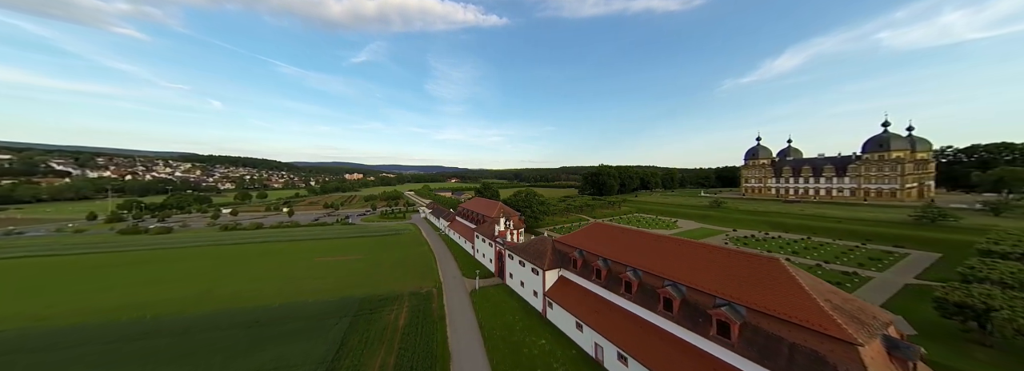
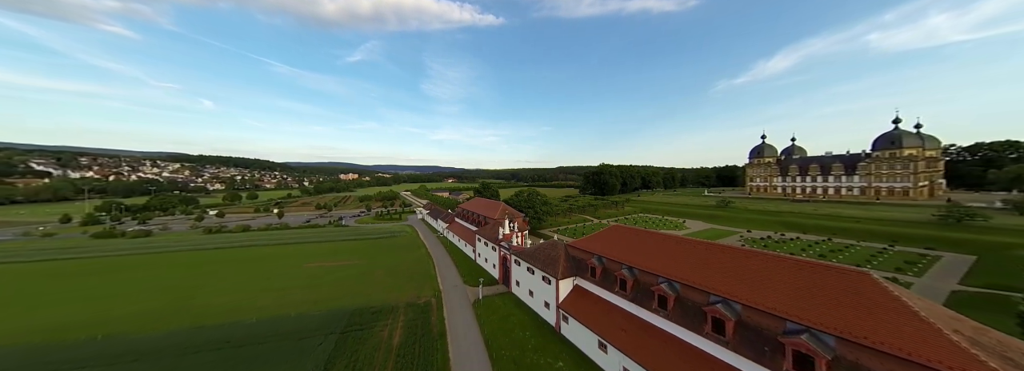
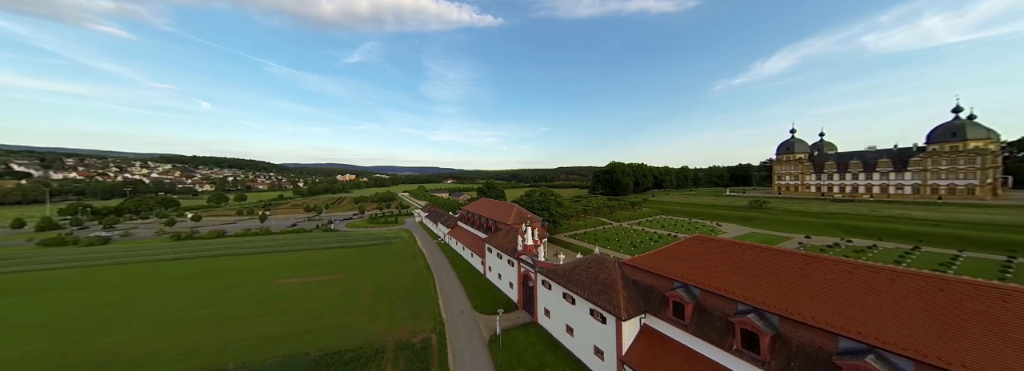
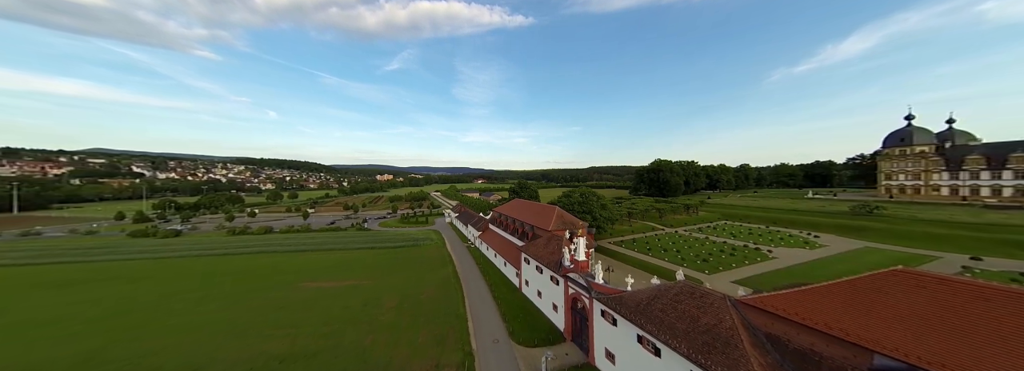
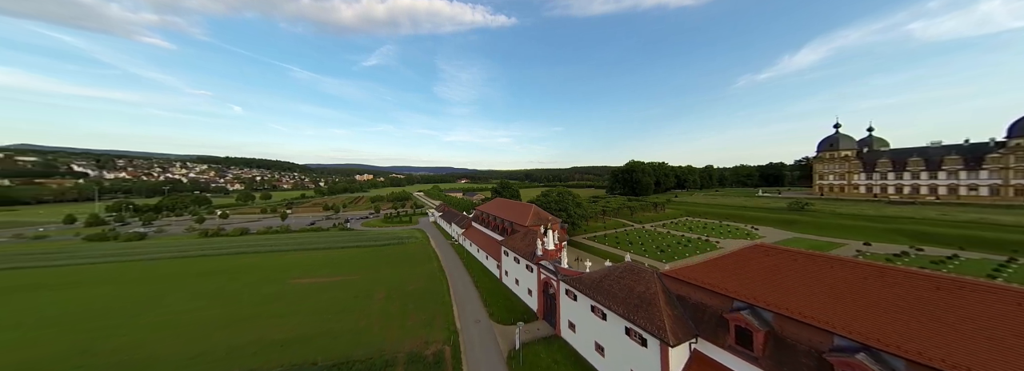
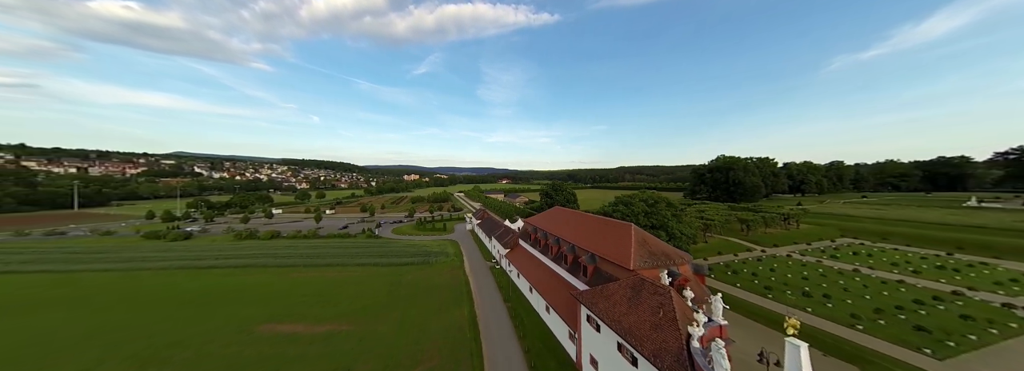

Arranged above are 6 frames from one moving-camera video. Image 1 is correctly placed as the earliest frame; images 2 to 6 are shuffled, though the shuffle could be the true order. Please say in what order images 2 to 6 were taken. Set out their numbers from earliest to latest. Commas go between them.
2, 3, 5, 4, 6
